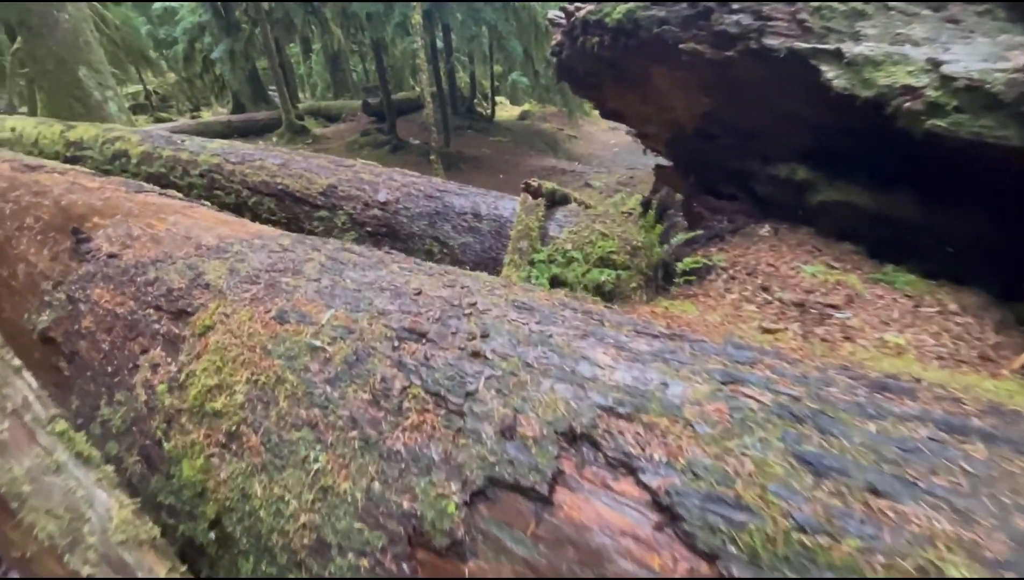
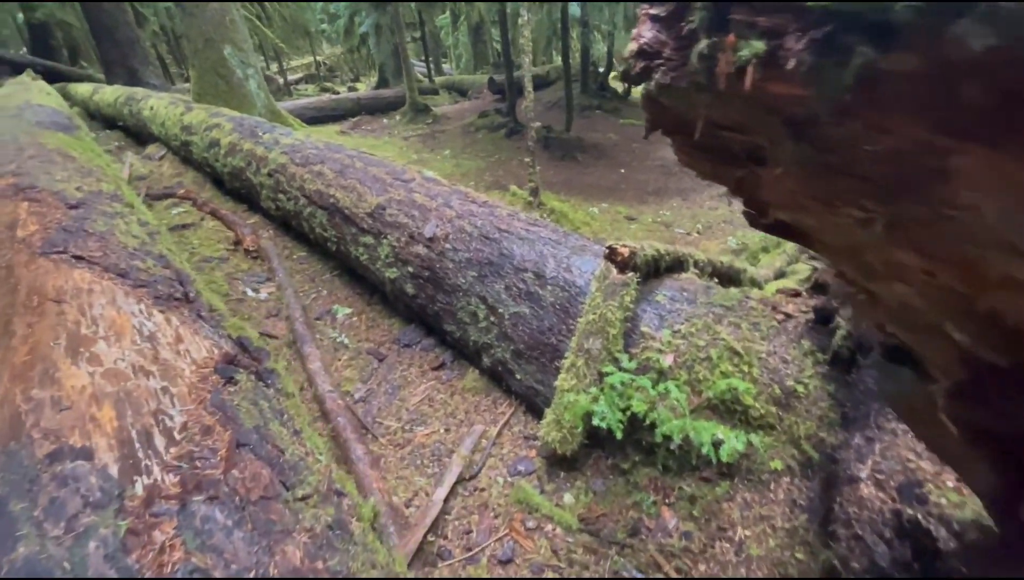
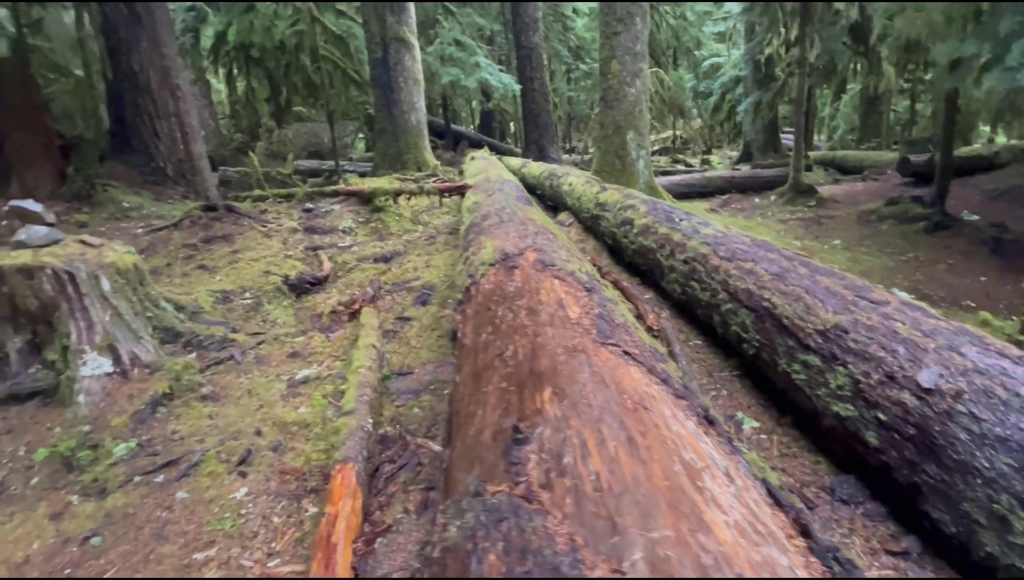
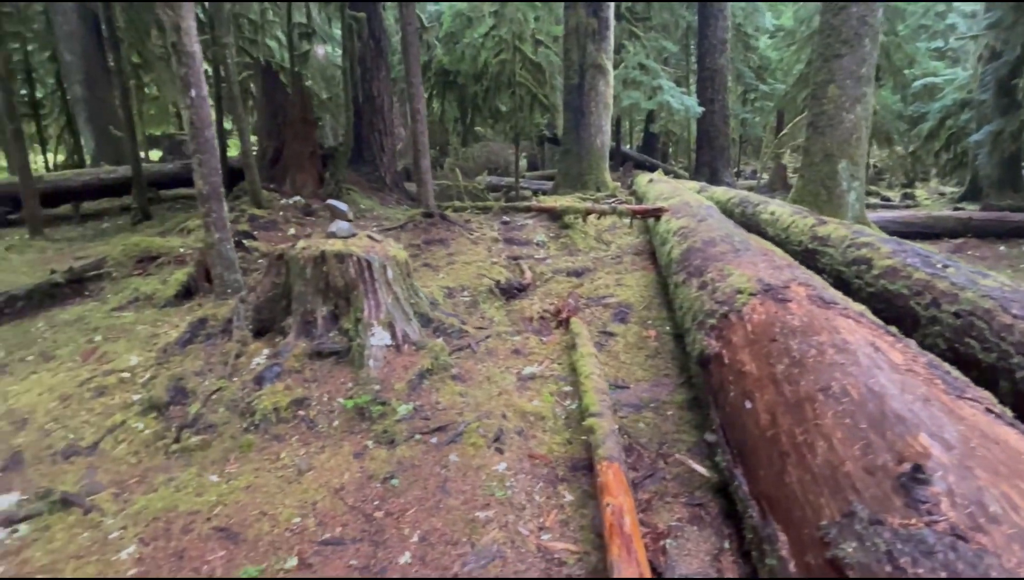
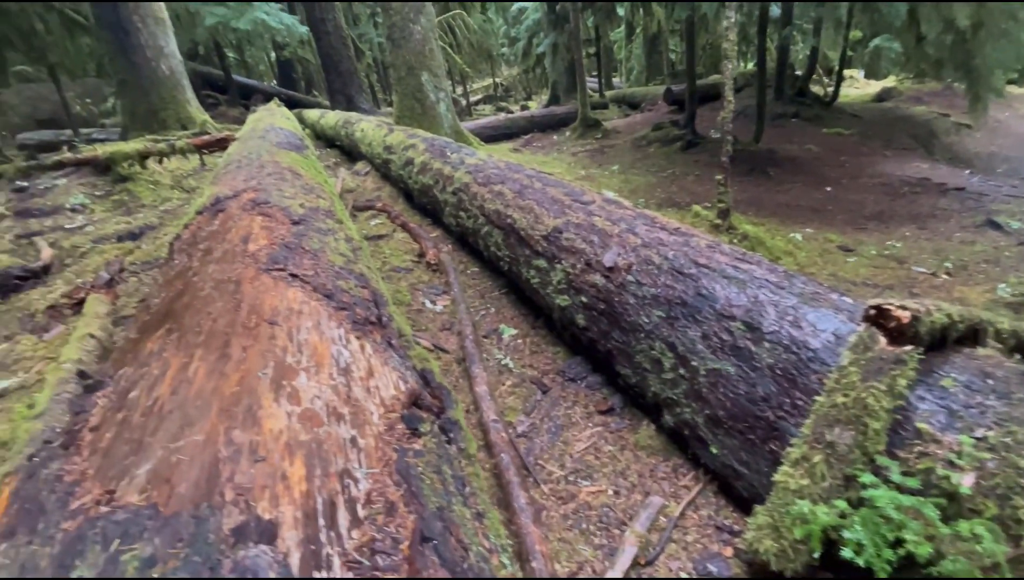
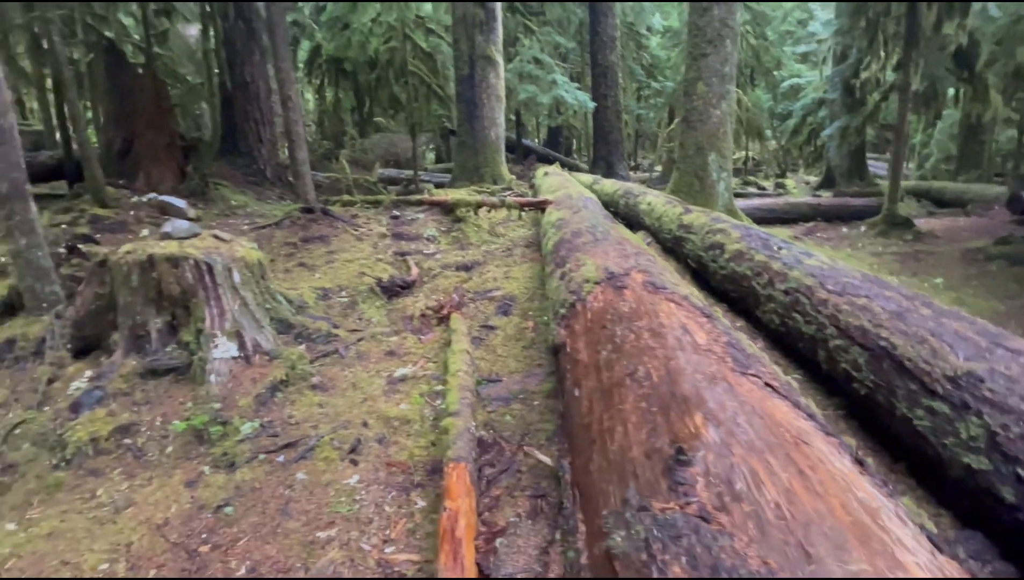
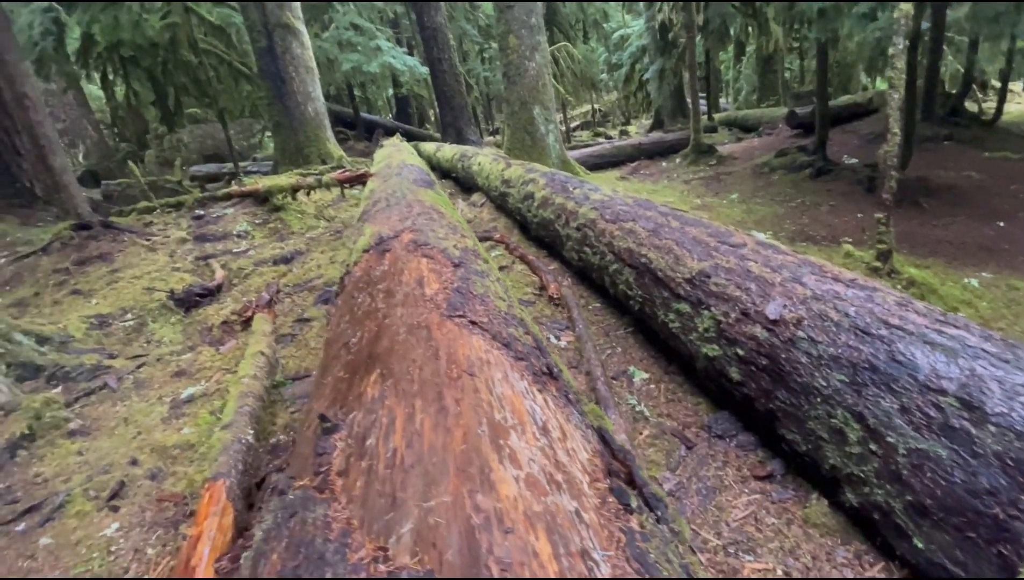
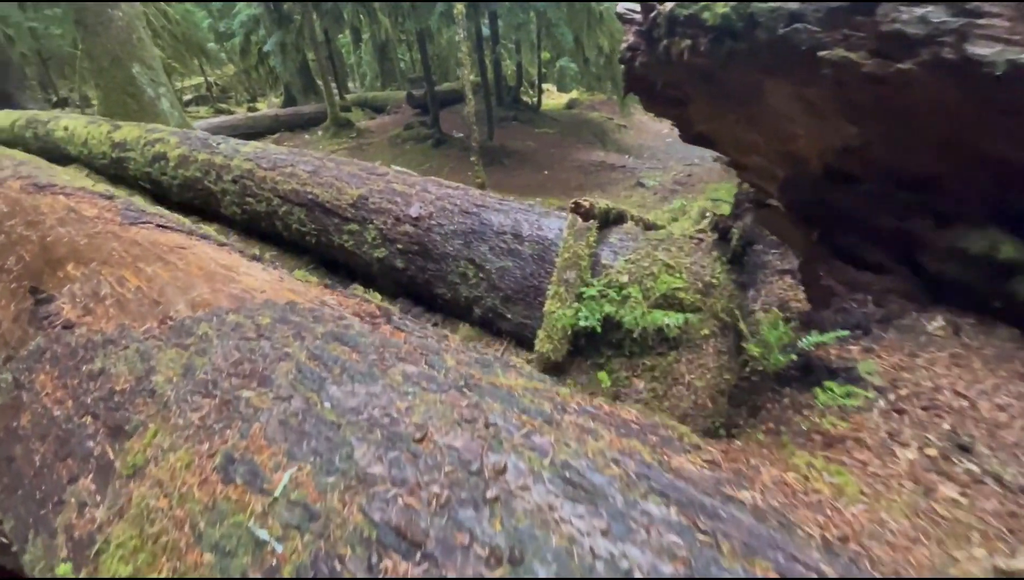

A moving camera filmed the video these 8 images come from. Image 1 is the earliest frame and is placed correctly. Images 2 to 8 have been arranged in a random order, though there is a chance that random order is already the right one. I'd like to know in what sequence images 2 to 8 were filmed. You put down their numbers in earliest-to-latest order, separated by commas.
8, 2, 5, 7, 3, 6, 4
